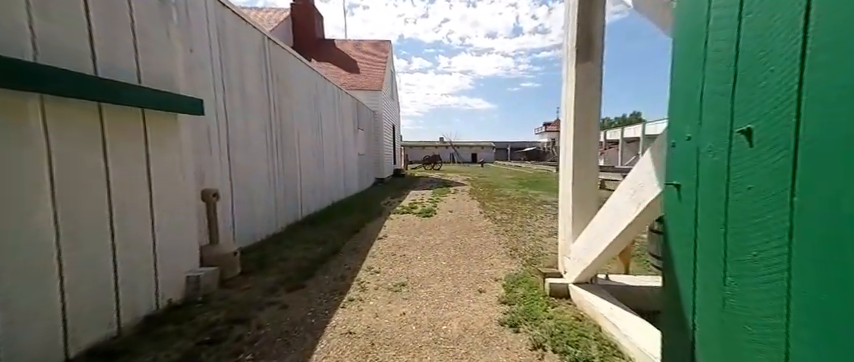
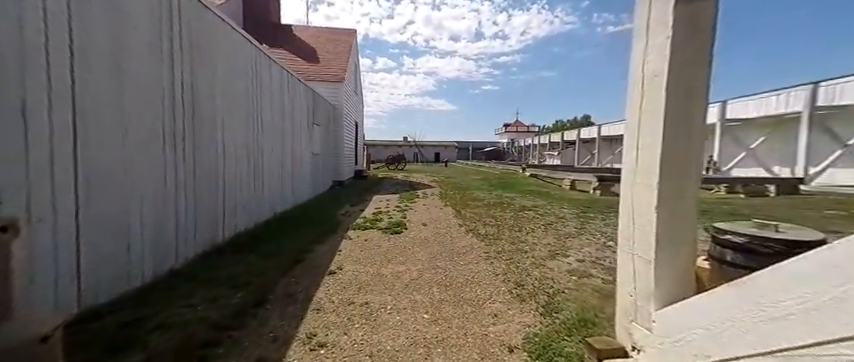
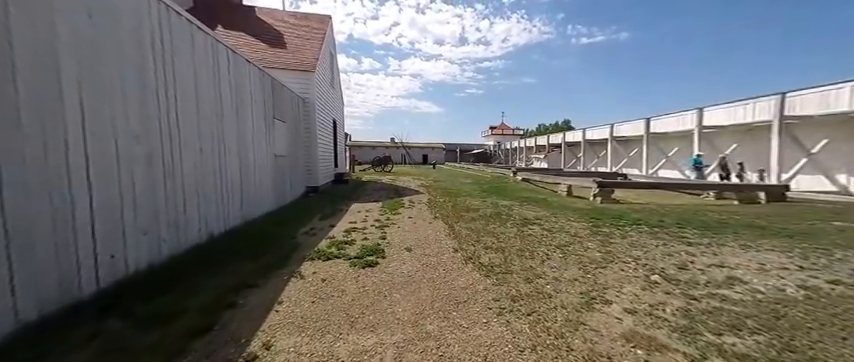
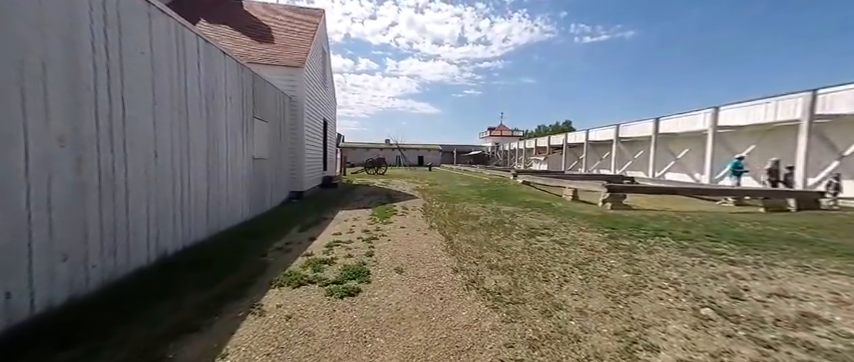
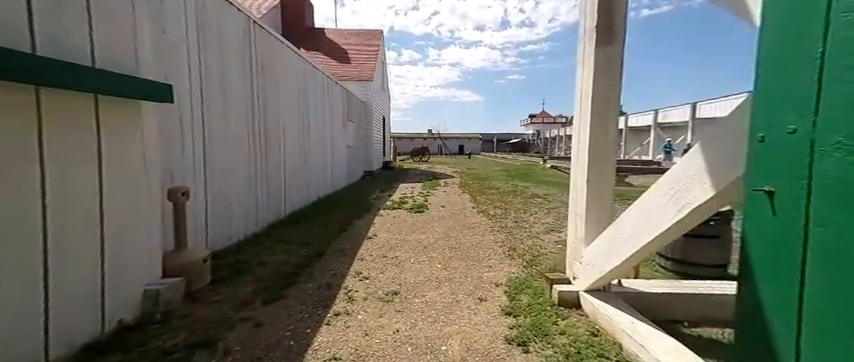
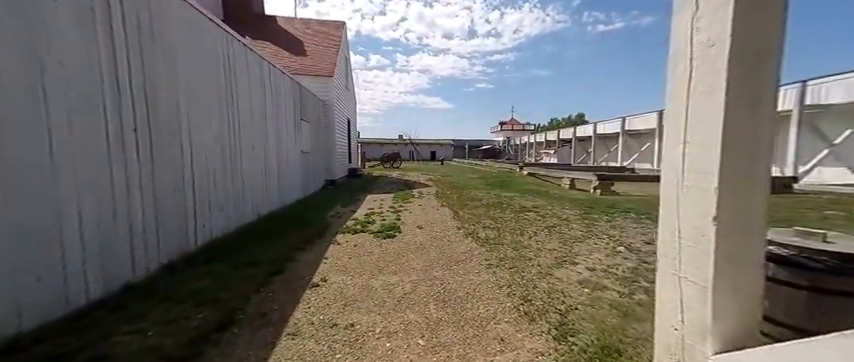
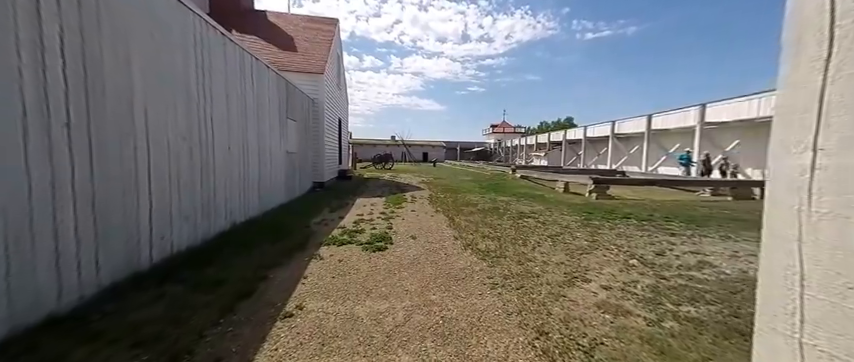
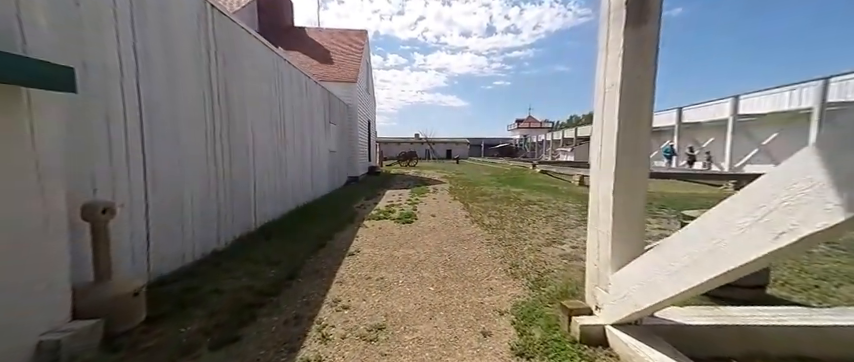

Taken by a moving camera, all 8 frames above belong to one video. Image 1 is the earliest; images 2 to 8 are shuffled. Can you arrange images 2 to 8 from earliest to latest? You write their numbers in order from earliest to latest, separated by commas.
5, 8, 2, 6, 7, 3, 4
